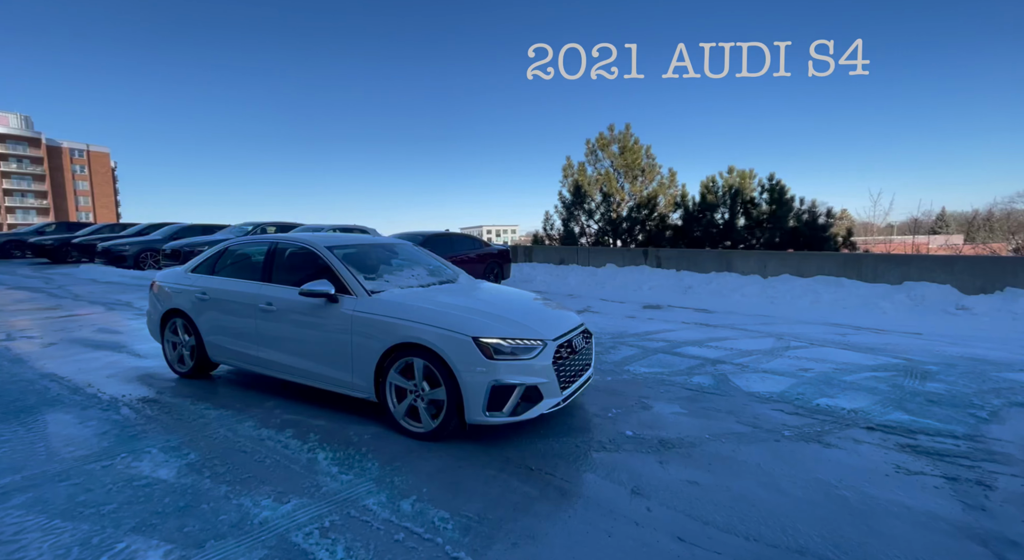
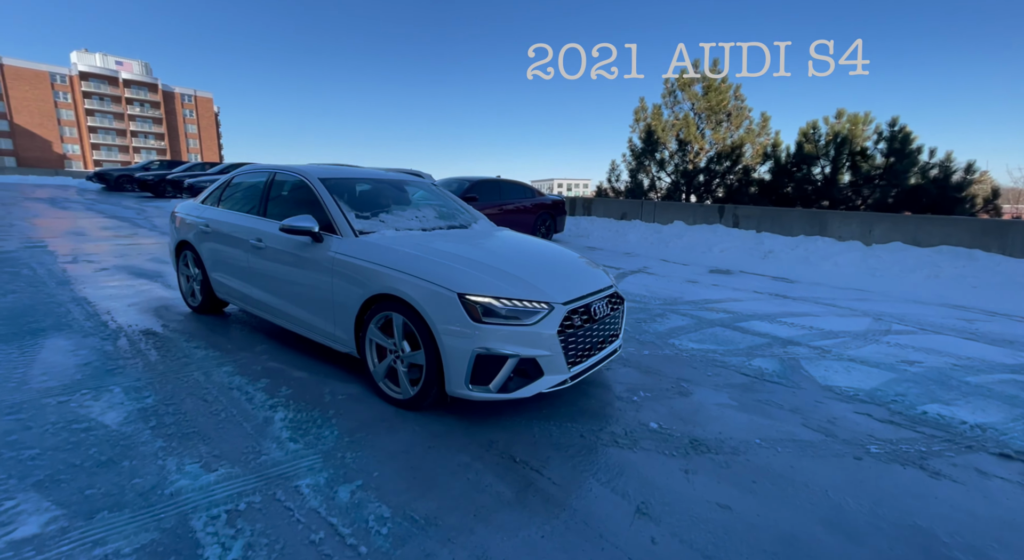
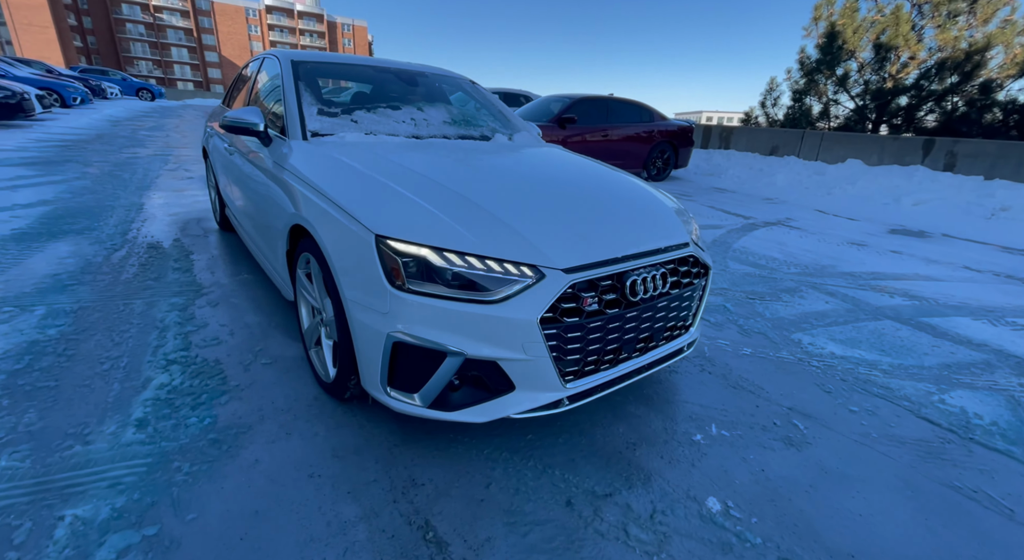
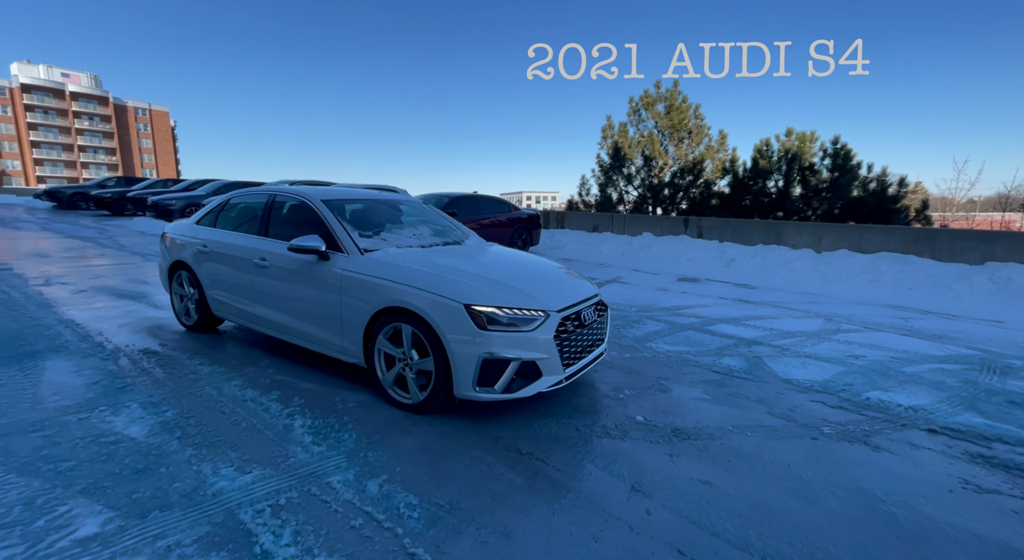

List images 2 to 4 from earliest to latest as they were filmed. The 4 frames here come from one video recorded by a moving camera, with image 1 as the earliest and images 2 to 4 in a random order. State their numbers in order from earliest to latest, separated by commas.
4, 2, 3
